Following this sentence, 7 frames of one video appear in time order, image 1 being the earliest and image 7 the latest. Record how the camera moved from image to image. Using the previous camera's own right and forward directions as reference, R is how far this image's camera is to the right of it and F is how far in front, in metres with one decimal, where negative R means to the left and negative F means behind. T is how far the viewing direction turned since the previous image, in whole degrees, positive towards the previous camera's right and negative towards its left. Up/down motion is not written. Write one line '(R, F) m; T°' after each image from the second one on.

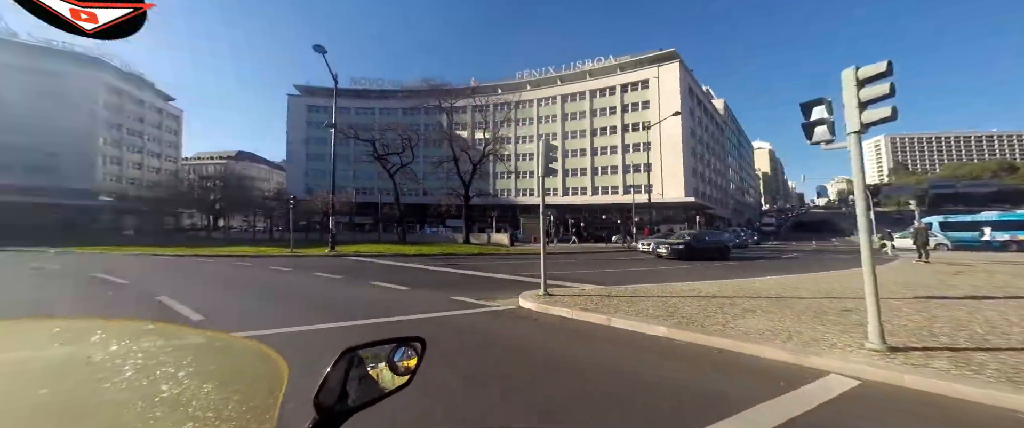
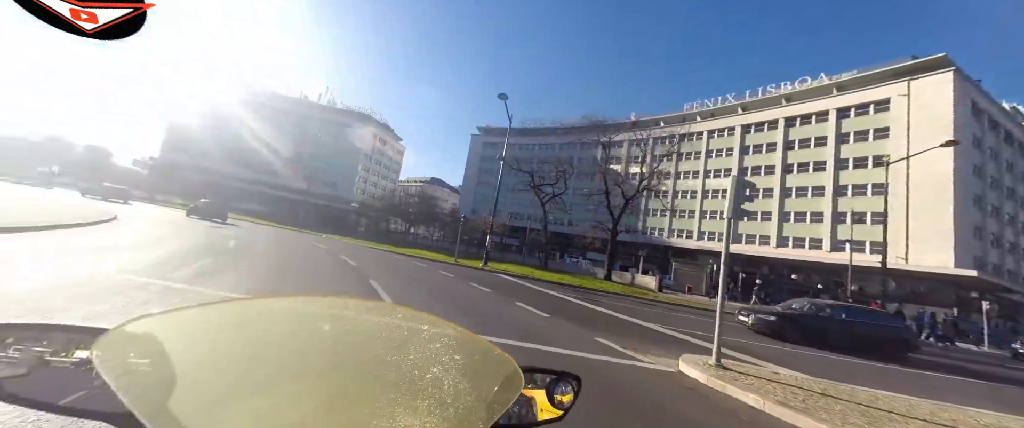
(+0.2, +0.3) m; -23°
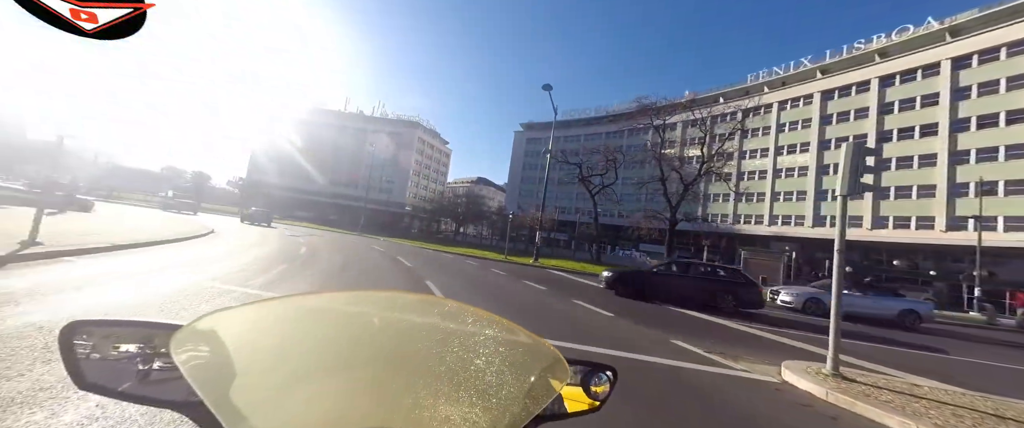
(-0.1, +0.3) m; -7°
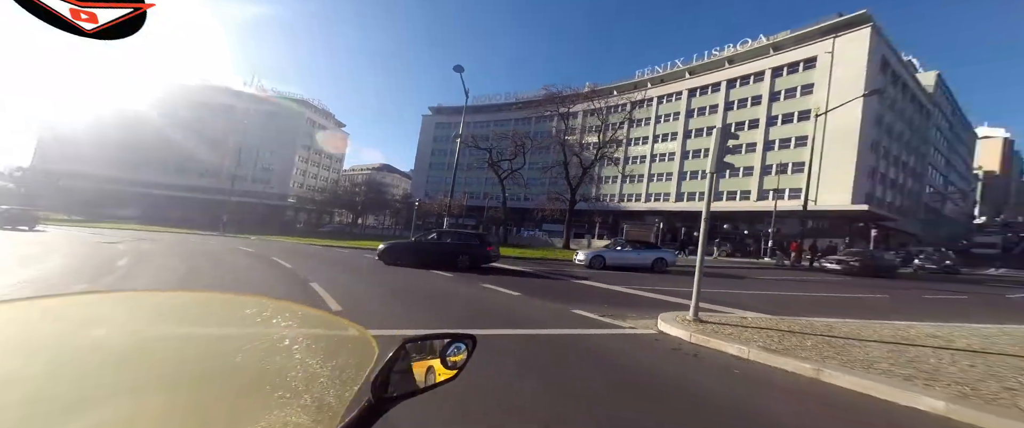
(0.0, -0.2) m; +13°
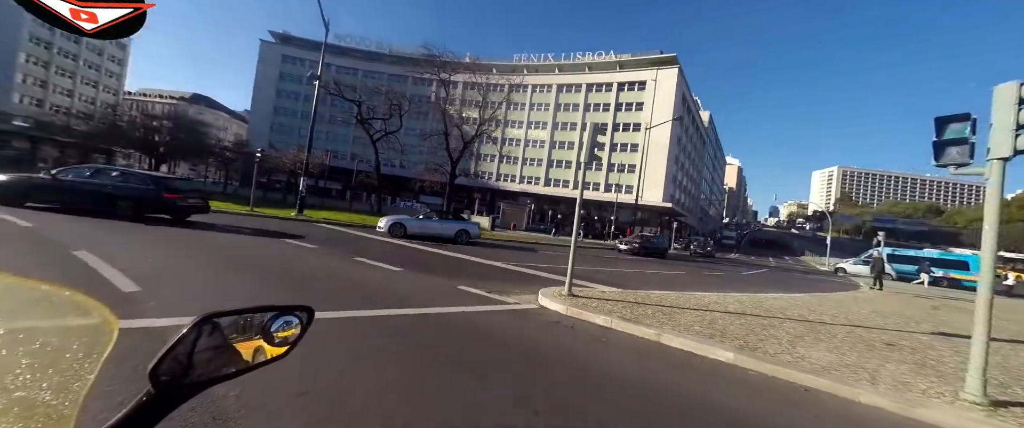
(-0.5, -0.1) m; +21°
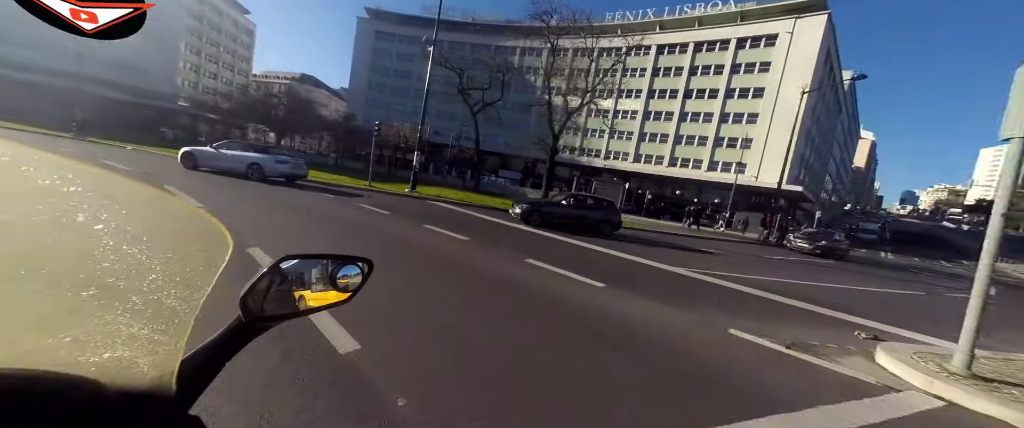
(-1.2, +0.8) m; -11°
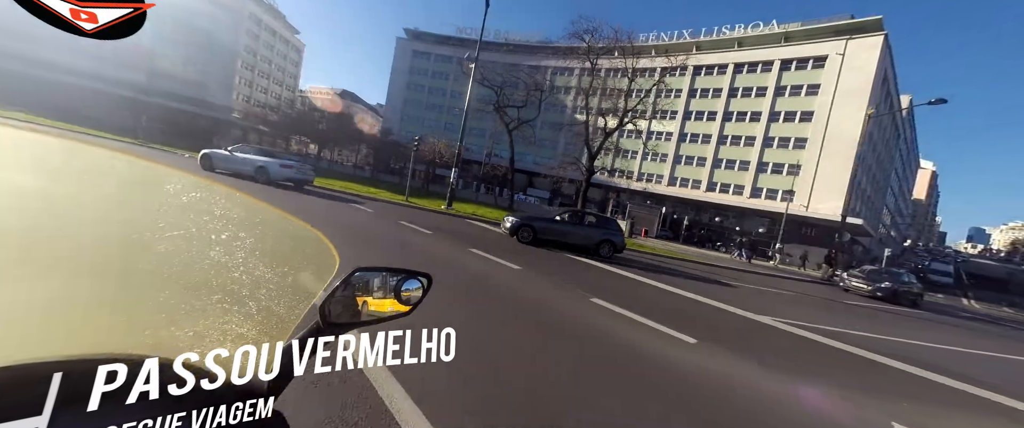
(-0.4, +0.6) m; -4°
